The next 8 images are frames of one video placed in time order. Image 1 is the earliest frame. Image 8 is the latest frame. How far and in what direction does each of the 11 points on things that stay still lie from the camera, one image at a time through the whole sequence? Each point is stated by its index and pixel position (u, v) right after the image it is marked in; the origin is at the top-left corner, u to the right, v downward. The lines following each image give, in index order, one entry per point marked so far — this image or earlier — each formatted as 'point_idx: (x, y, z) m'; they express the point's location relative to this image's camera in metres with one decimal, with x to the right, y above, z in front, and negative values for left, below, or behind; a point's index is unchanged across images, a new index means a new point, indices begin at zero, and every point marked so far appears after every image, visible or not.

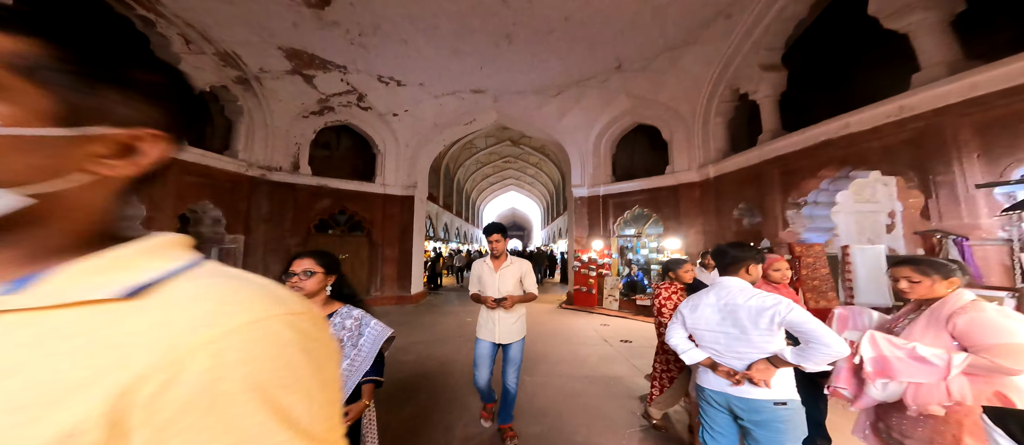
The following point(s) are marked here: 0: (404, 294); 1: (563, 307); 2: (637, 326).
0: (-2.7, -1.7, +7.6) m
1: (+1.1, -1.9, +7.1) m
2: (+2.1, -1.6, +5.3) m
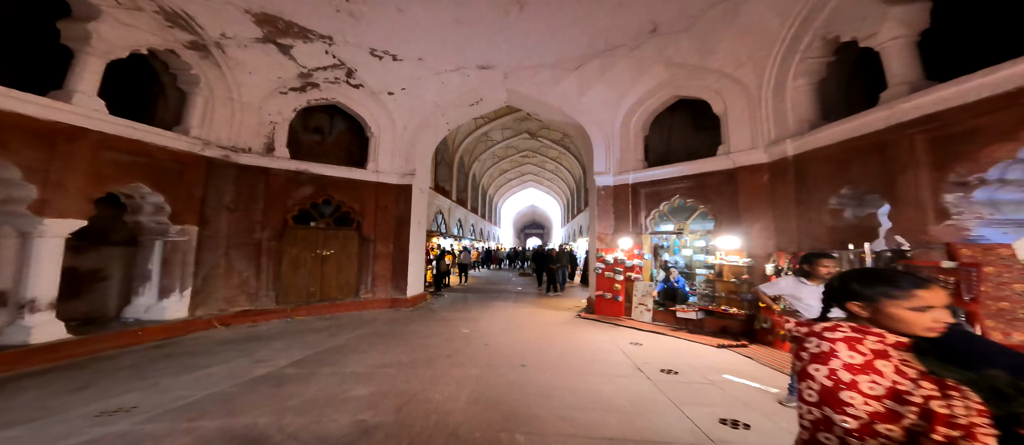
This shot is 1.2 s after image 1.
0: (-2.5, -1.6, +6.7) m
1: (+1.3, -1.7, +6.0) m
2: (+2.2, -1.5, +4.0) m
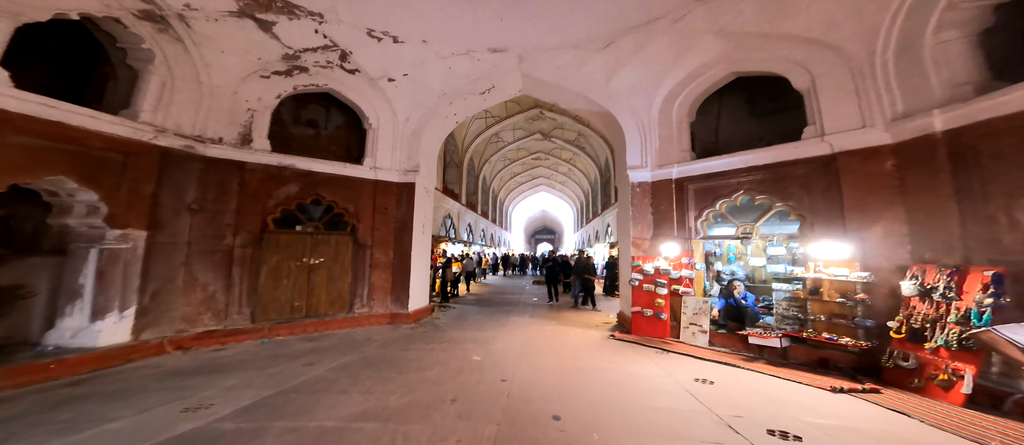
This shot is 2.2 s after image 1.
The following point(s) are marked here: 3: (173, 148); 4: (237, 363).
0: (-2.1, -1.6, +5.8) m
1: (+1.6, -1.8, +4.9) m
2: (+2.4, -1.5, +3.0) m
3: (-4.4, +1.0, +4.0) m
4: (-3.2, -1.6, +3.6) m
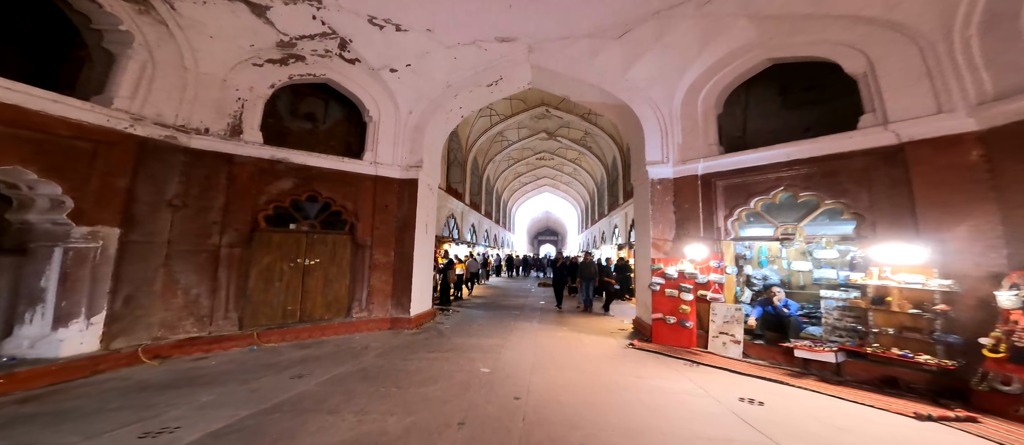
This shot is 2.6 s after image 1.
0: (-2.0, -1.6, +5.4) m
1: (+1.8, -1.8, +4.5) m
2: (+2.6, -1.5, +2.6) m
3: (-4.2, +1.0, +3.7) m
4: (-3.1, -1.6, +3.3) m
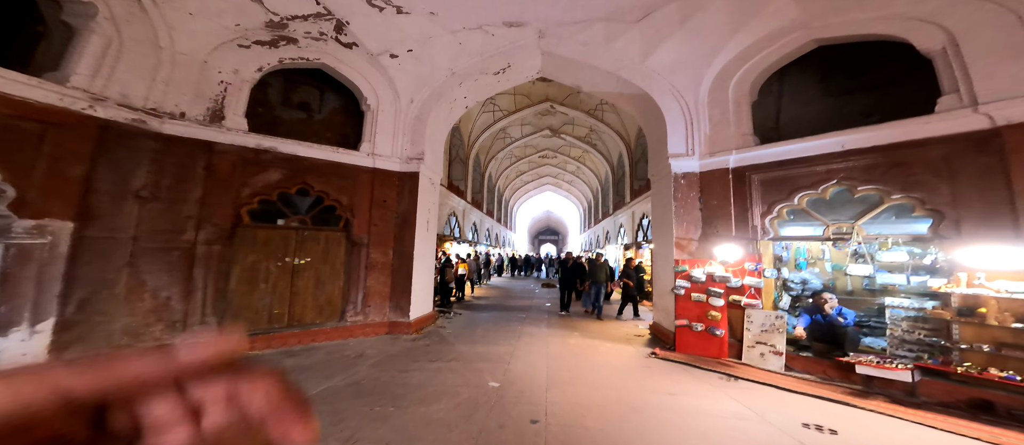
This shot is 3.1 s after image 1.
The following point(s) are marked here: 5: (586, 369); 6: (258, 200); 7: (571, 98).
0: (-1.9, -1.5, +5.0) m
1: (+1.9, -1.7, +4.1) m
2: (+2.7, -1.5, +2.1) m
3: (-4.1, +1.1, +3.2) m
4: (-2.9, -1.6, +2.8) m
5: (+0.9, -1.8, +3.8) m
6: (-3.4, +0.3, +4.1) m
7: (+2.6, +5.5, +13.8) m
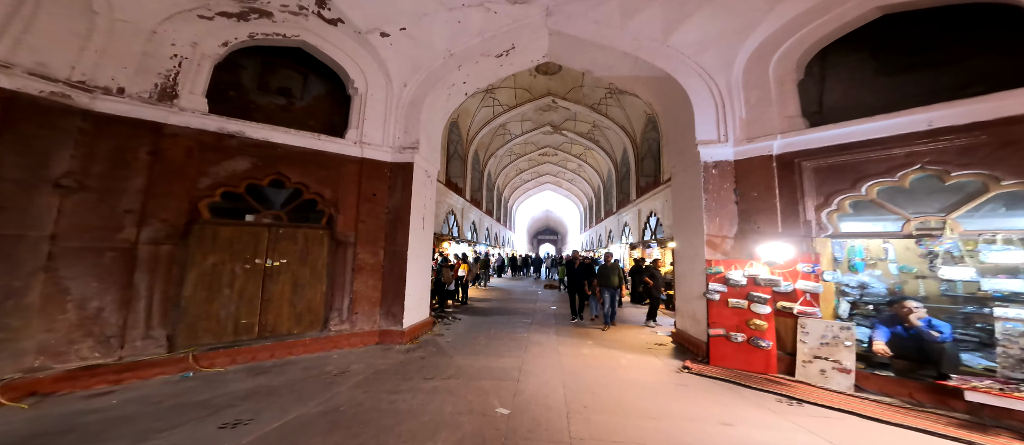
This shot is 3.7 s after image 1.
0: (-1.8, -1.5, +4.4) m
1: (+2.0, -1.7, +3.5) m
2: (+2.8, -1.4, +1.6) m
3: (-4.0, +1.1, +2.6) m
4: (-2.8, -1.5, +2.2) m
5: (+1.0, -1.7, +3.2) m
6: (-3.3, +0.4, +3.5) m
7: (+2.6, +5.6, +13.2) m
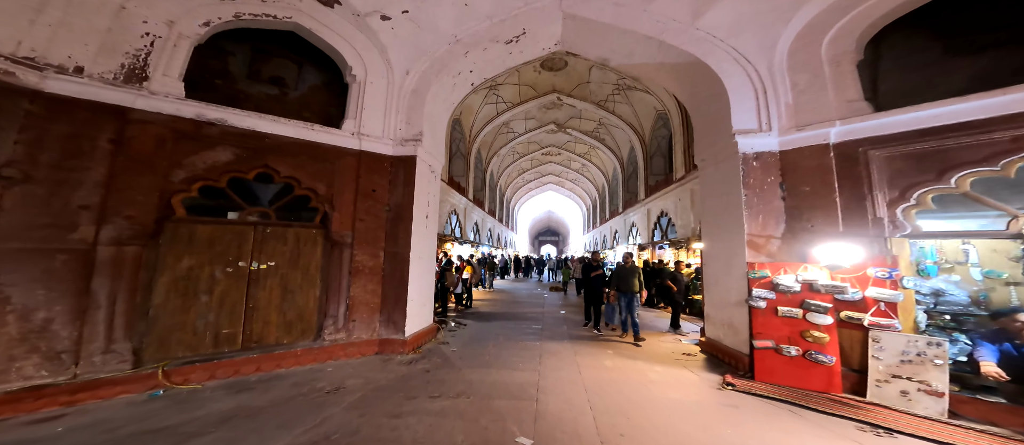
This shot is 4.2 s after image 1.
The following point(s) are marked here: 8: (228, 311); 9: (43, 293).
0: (-1.6, -1.5, +3.9) m
1: (+2.2, -1.7, +3.1) m
2: (+3.0, -1.4, +1.1) m
3: (-3.8, +1.1, +2.2) m
4: (-2.7, -1.5, +1.8) m
5: (+1.2, -1.7, +2.7) m
6: (-3.1, +0.4, +3.1) m
7: (+2.8, +5.6, +12.8) m
8: (-2.9, -0.9, +3.2) m
9: (-3.6, -0.5, +2.4) m
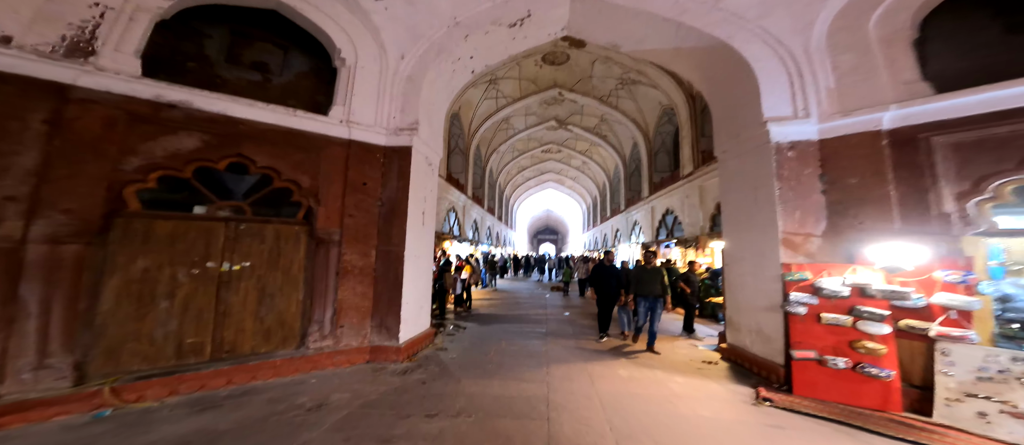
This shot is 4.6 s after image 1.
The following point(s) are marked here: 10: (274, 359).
0: (-1.5, -1.4, +3.5) m
1: (+2.2, -1.6, +2.7) m
2: (+3.1, -1.4, +0.8) m
3: (-3.7, +1.2, +1.8) m
4: (-2.6, -1.4, +1.4) m
5: (+1.2, -1.7, +2.4) m
6: (-3.0, +0.4, +2.7) m
7: (+2.8, +5.6, +12.4) m
8: (-2.8, -0.9, +2.8) m
9: (-3.5, -0.5, +2.0) m
10: (-2.3, -1.4, +3.1) m
